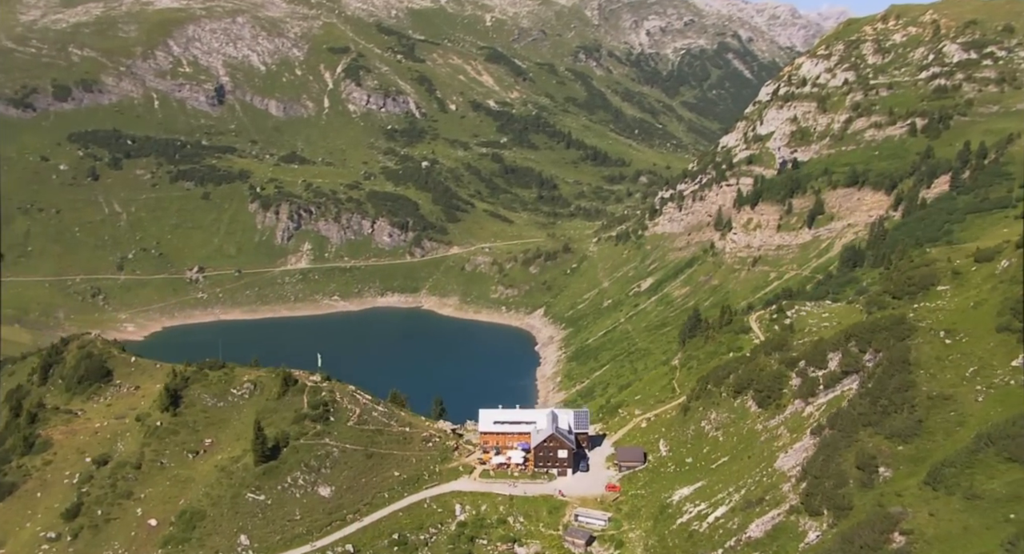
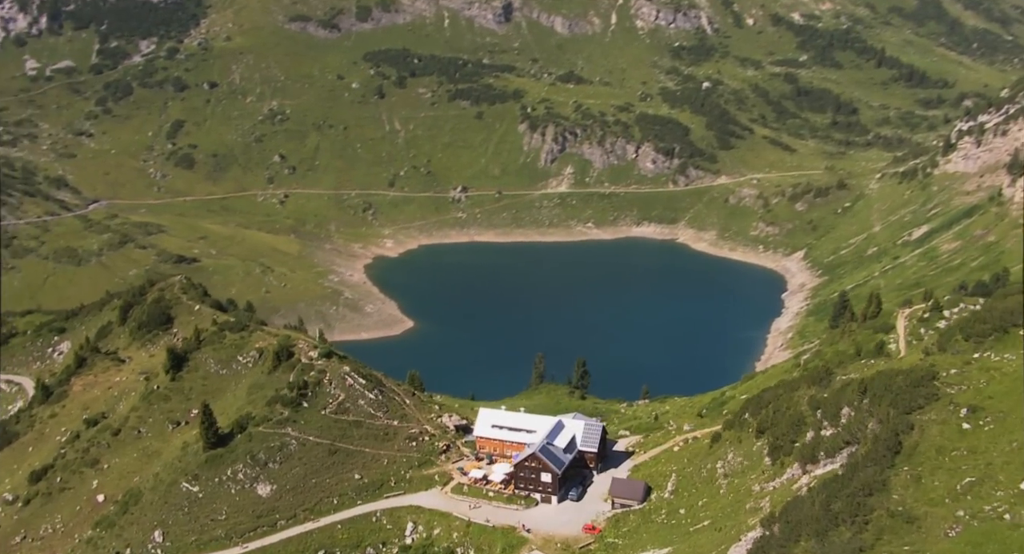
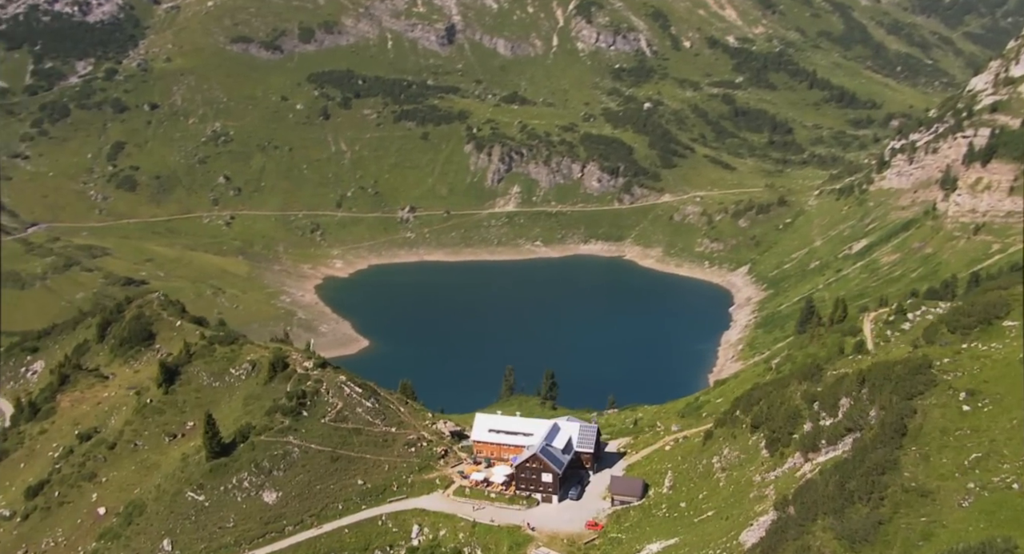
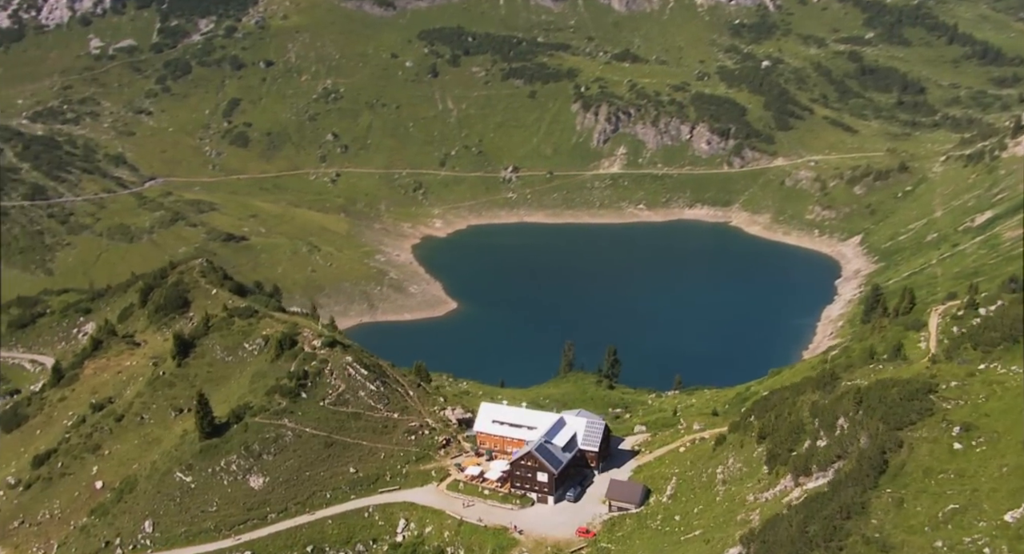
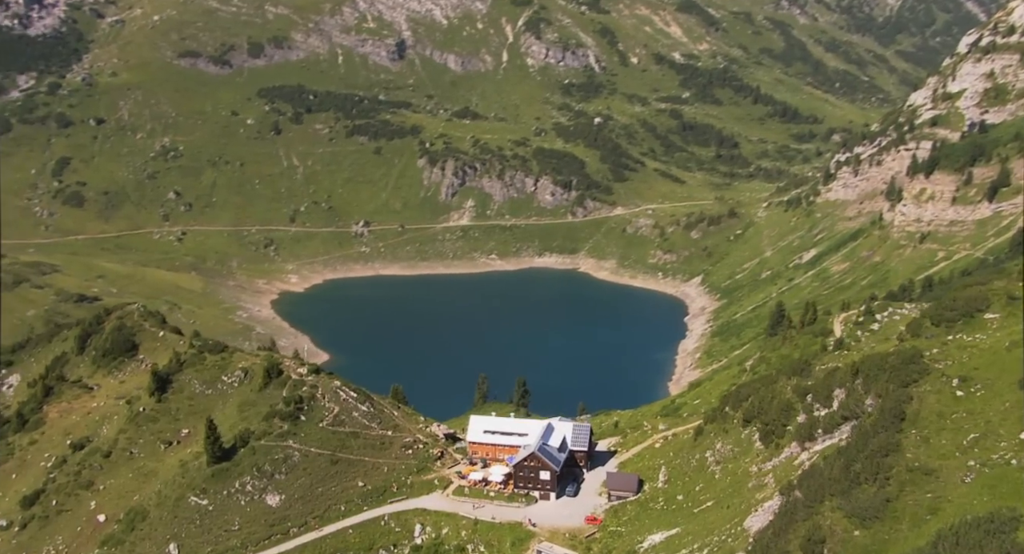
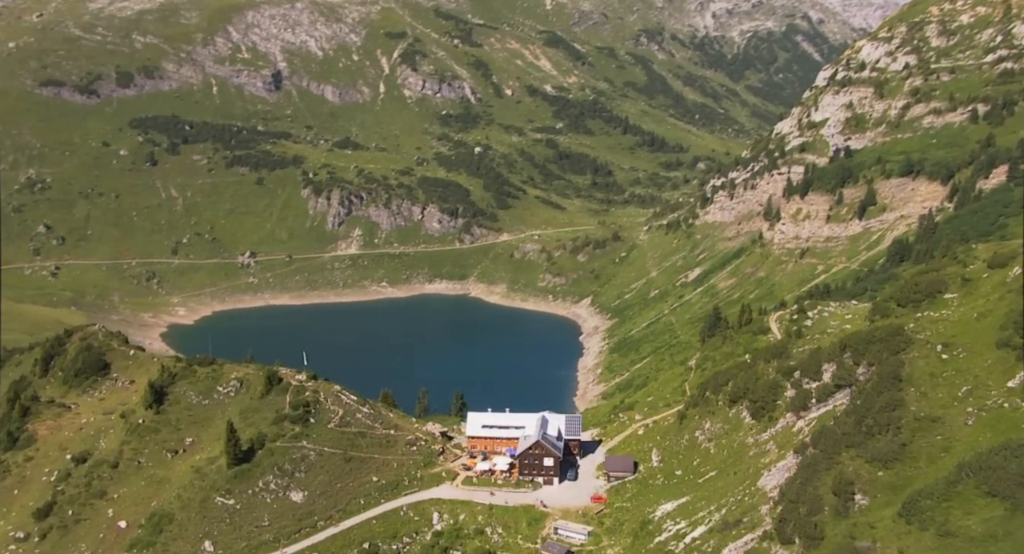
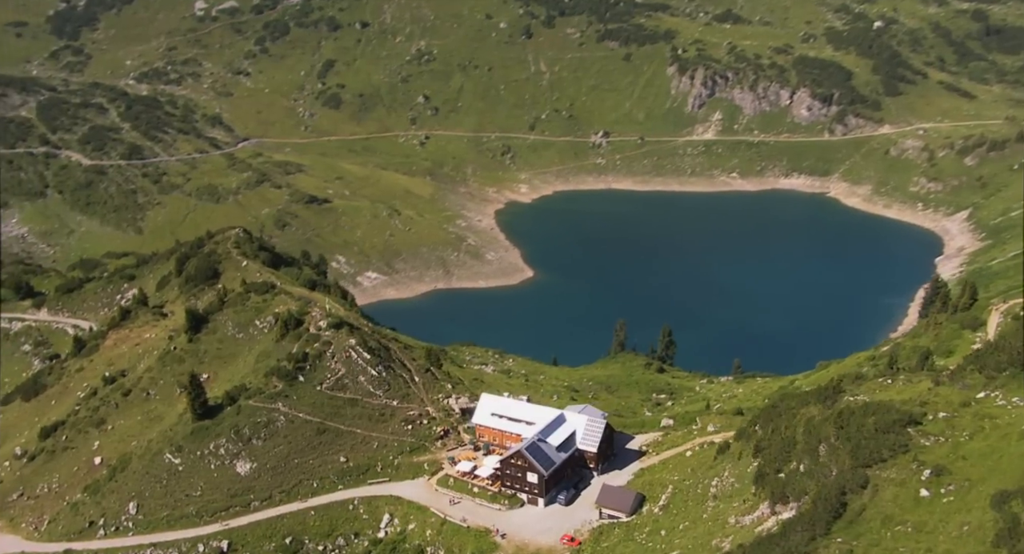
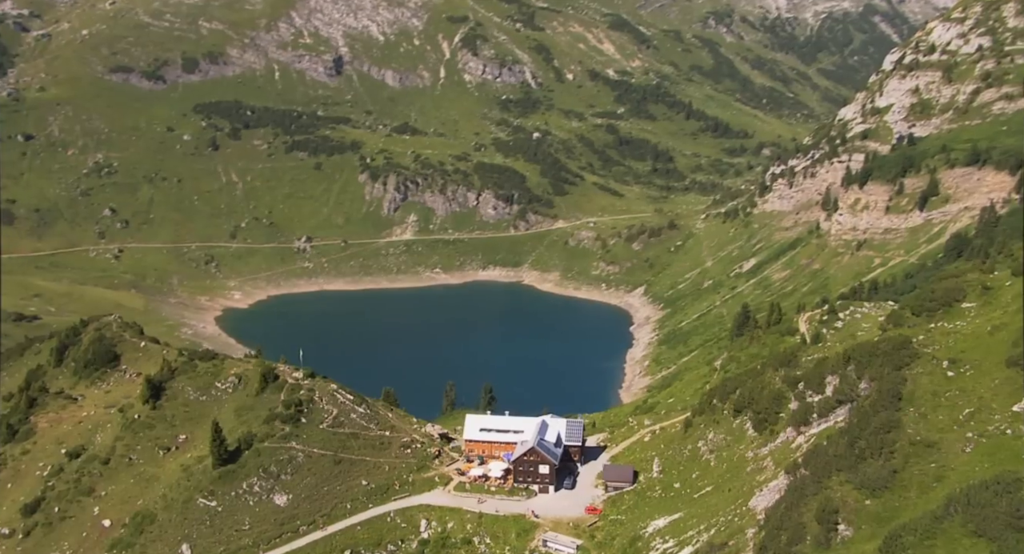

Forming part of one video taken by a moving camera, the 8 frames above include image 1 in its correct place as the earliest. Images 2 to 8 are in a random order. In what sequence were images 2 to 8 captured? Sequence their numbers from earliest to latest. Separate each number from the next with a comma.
6, 8, 5, 3, 2, 4, 7
